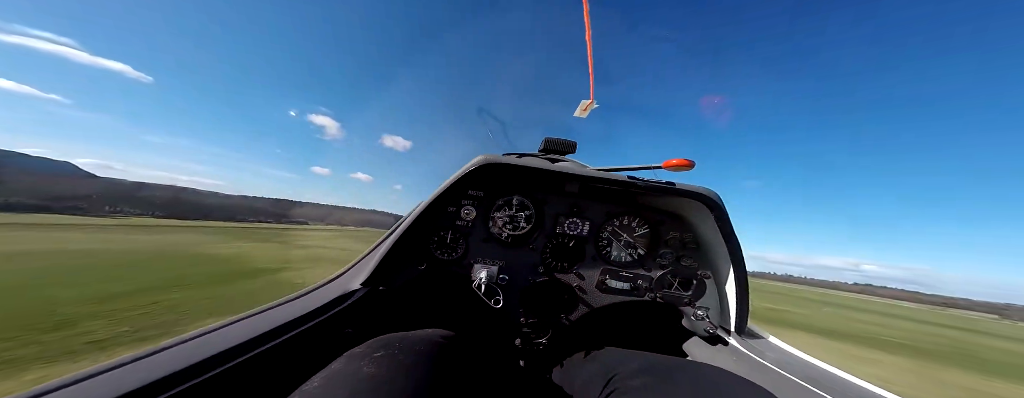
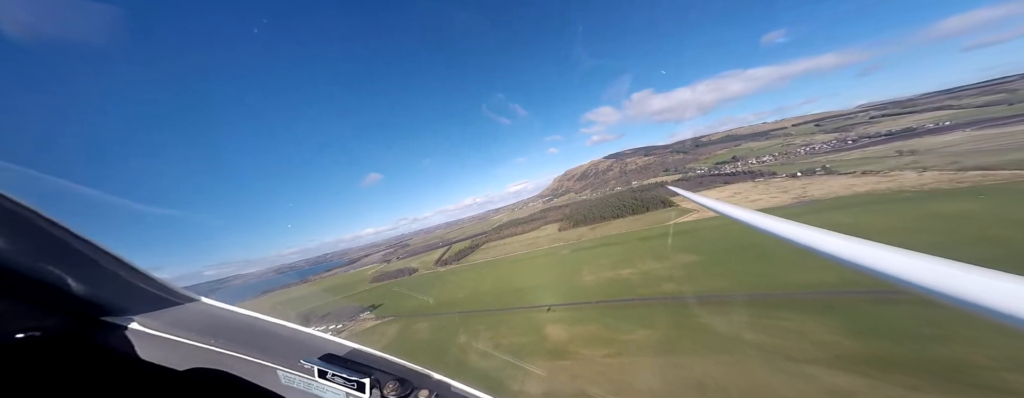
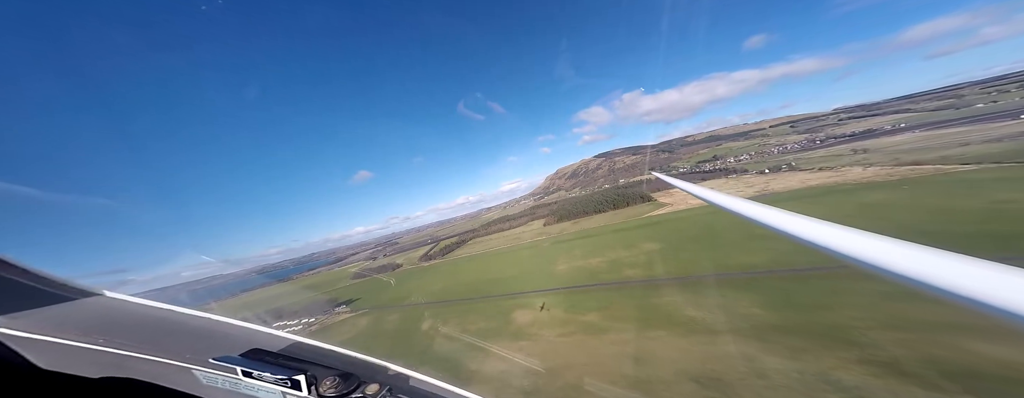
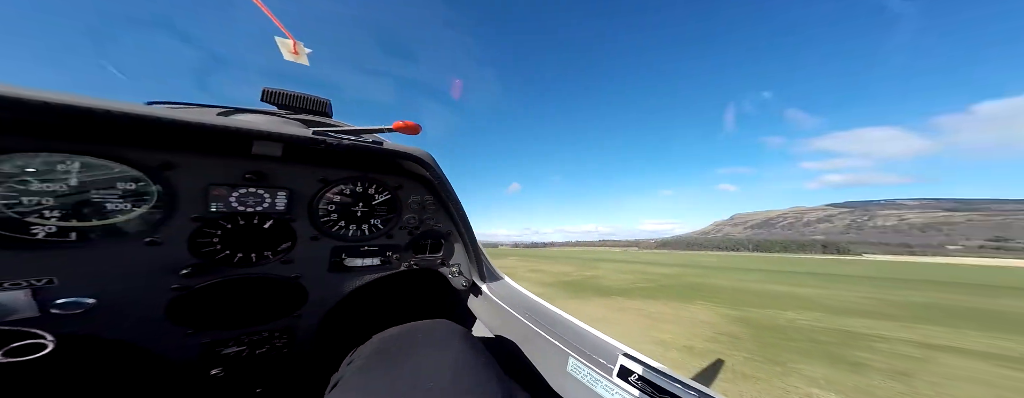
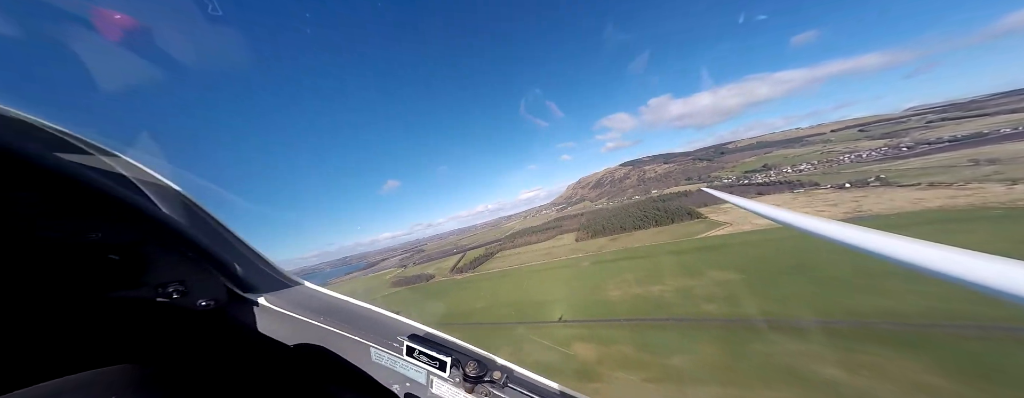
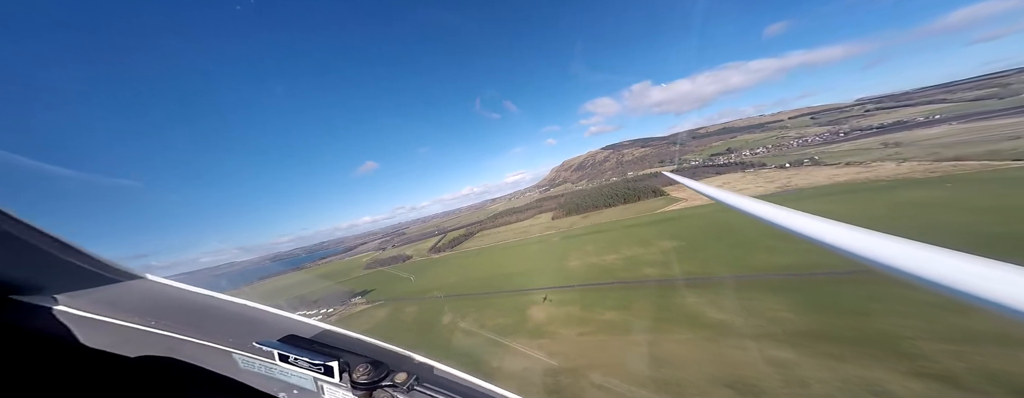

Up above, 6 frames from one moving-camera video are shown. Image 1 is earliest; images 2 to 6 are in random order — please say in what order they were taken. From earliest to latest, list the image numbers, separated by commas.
4, 3, 6, 2, 5
